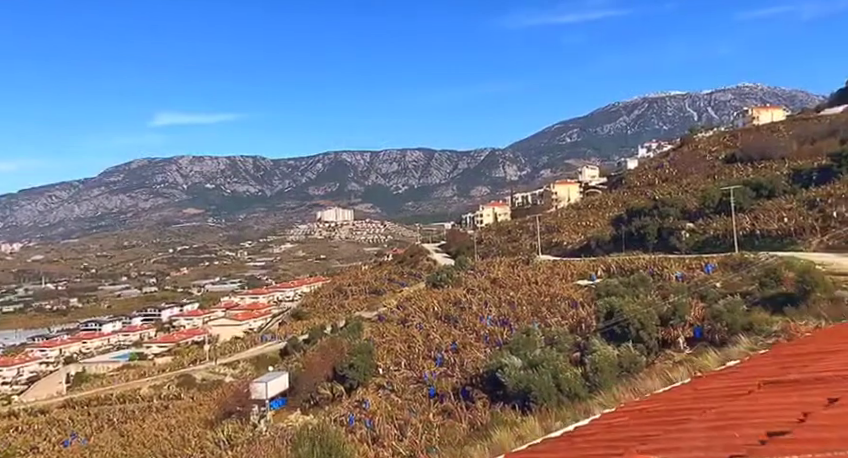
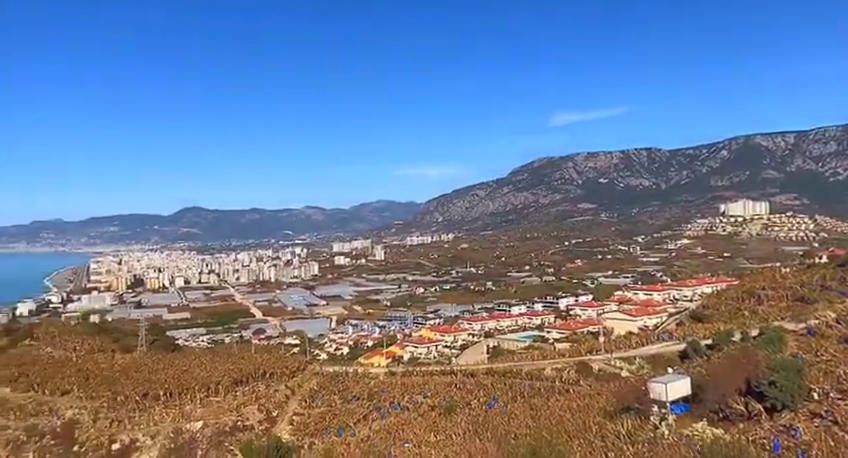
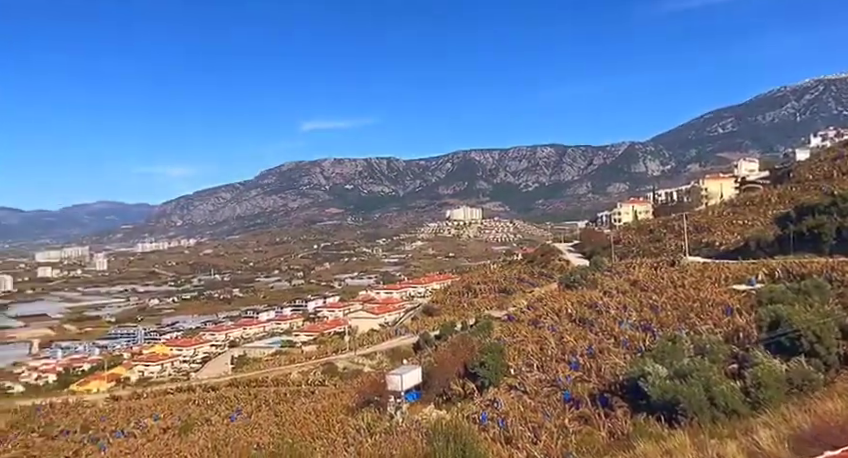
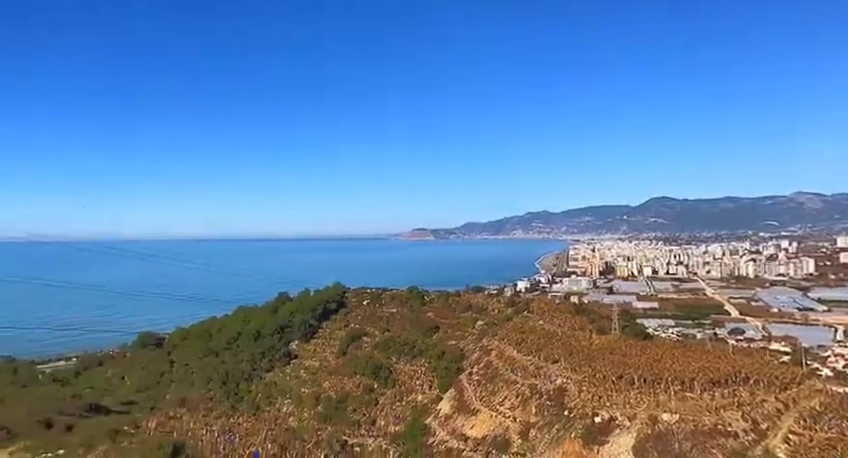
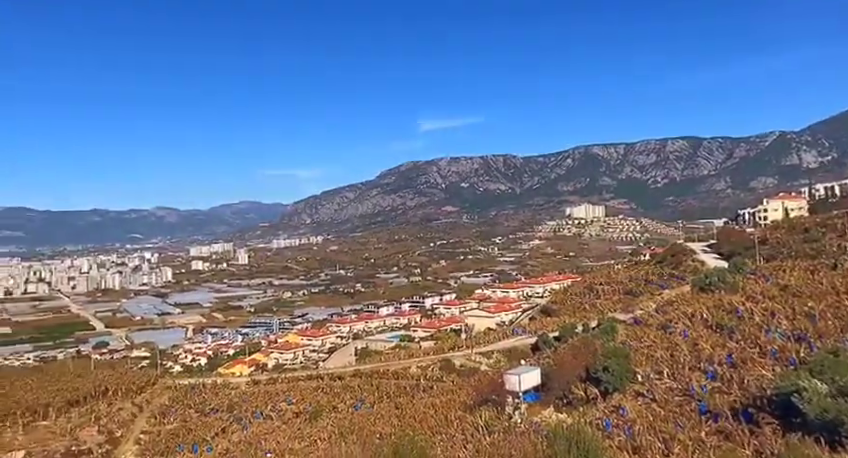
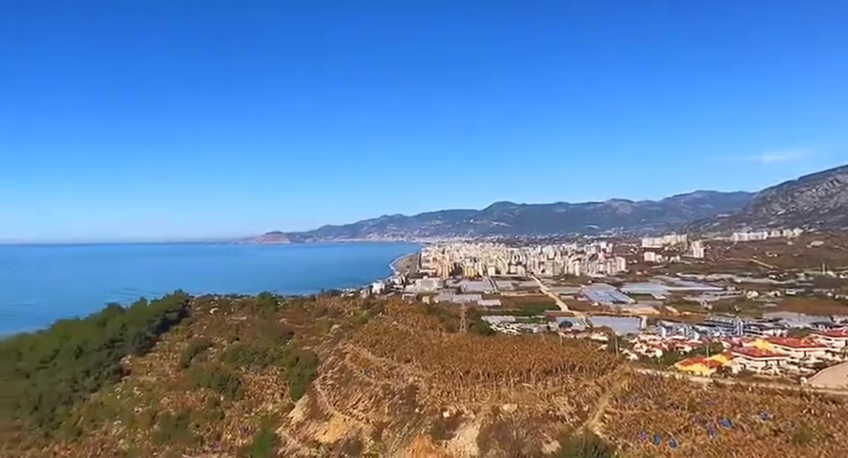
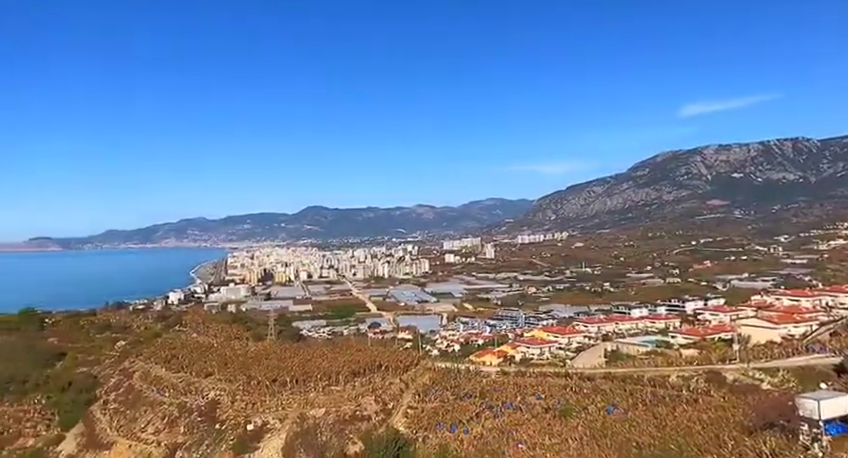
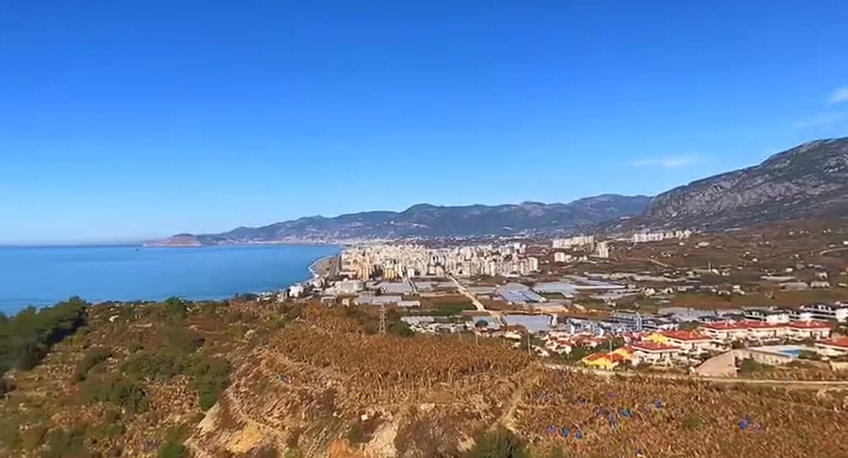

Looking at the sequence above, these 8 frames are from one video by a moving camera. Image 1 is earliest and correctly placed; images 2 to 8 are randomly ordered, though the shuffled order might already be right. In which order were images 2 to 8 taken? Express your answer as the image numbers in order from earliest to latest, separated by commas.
3, 5, 2, 7, 8, 6, 4
